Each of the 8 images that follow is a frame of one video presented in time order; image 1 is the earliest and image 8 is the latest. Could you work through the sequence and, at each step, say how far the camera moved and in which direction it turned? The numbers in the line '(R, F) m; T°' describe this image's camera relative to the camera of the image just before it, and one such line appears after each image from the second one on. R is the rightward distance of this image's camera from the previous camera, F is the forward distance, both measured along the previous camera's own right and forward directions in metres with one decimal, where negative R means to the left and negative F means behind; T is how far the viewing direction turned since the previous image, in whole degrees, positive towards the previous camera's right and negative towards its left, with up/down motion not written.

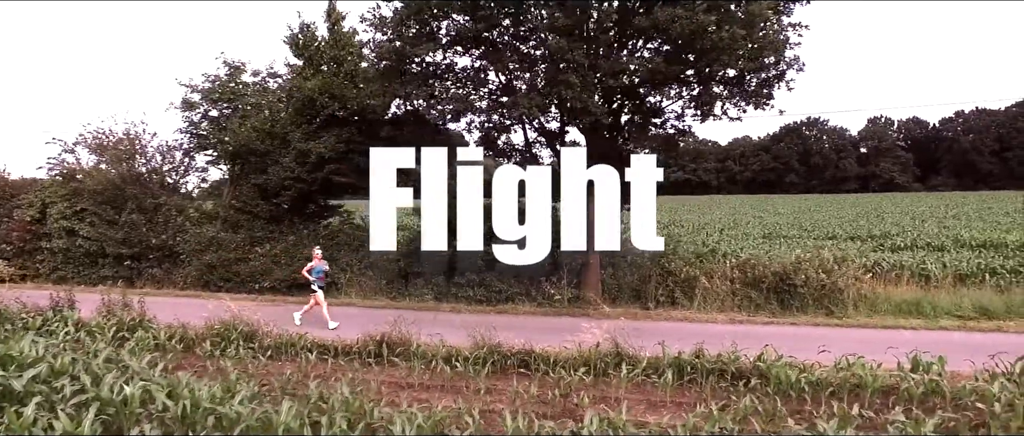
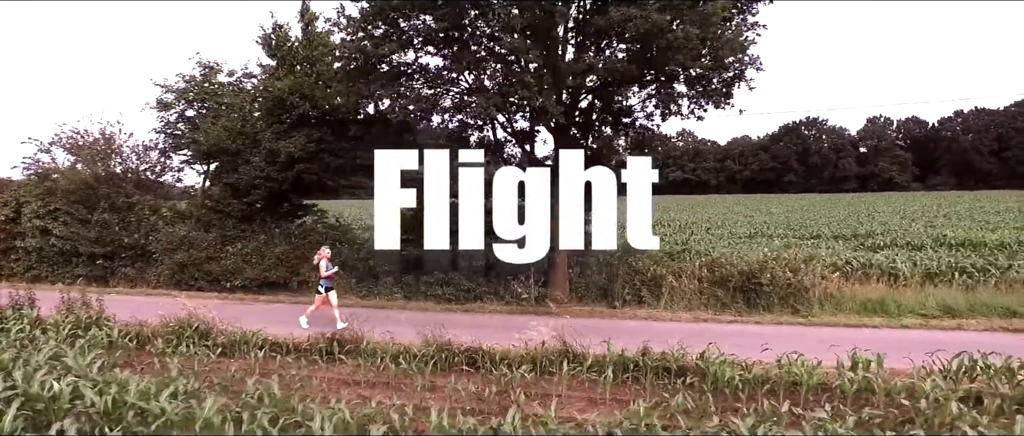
(+0.8, 0.0) m; 0°
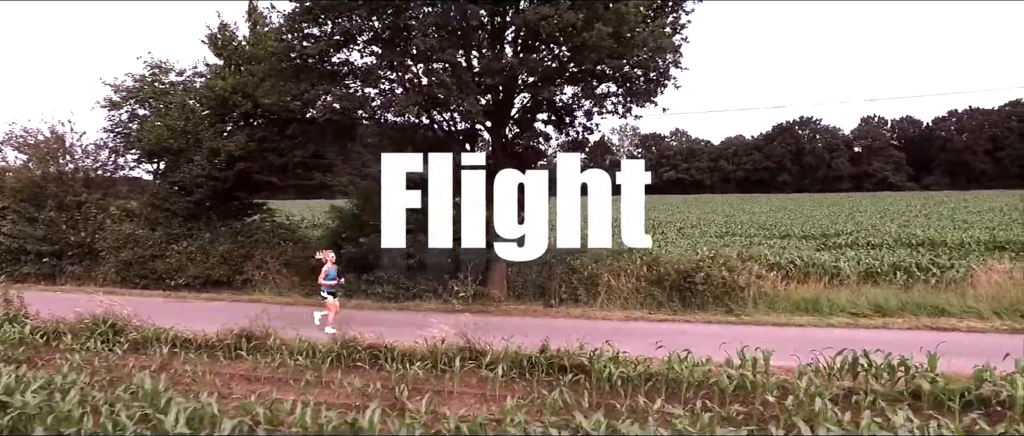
(+1.4, 0.0) m; 0°
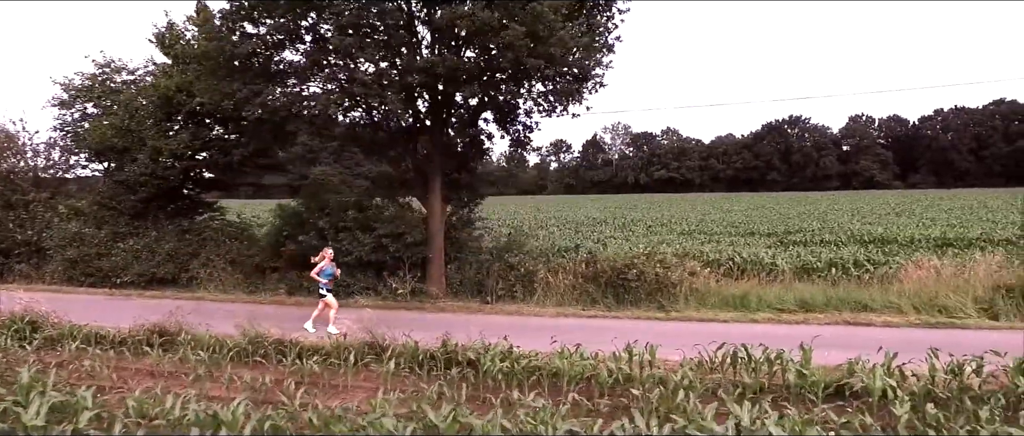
(+1.4, -0.1) m; 0°
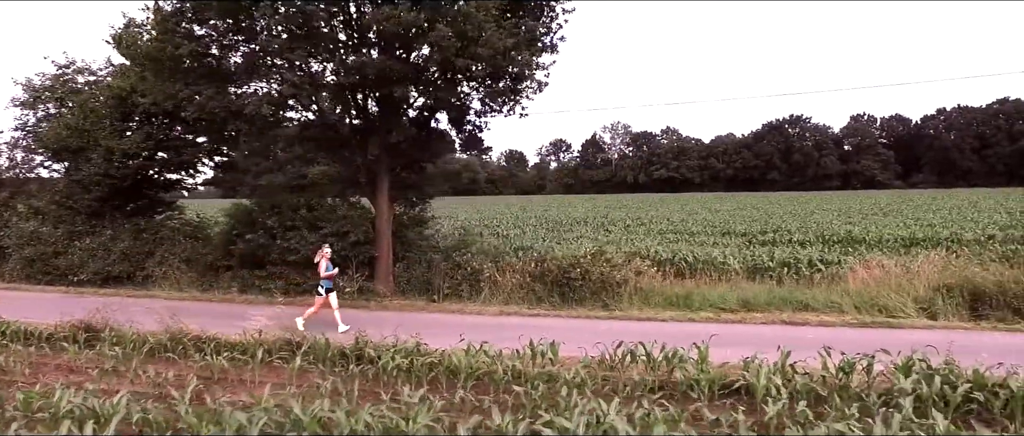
(+1.3, 0.0) m; -1°
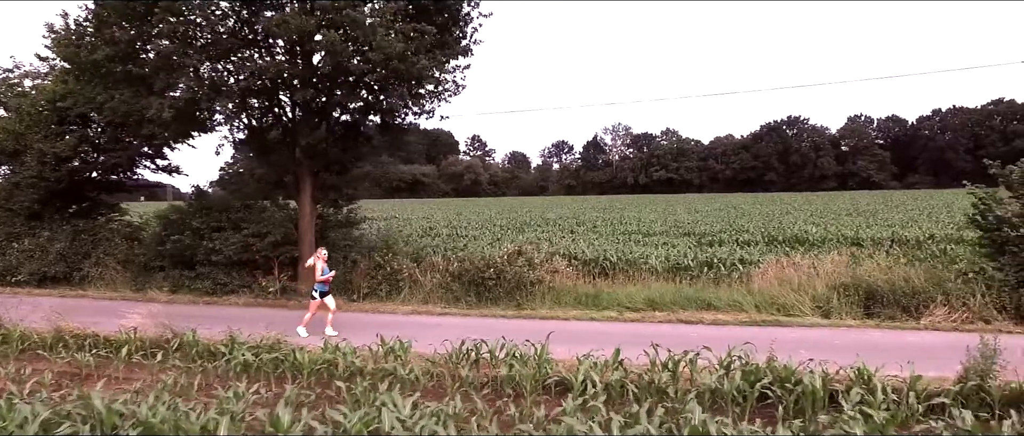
(+2.1, -0.2) m; -1°
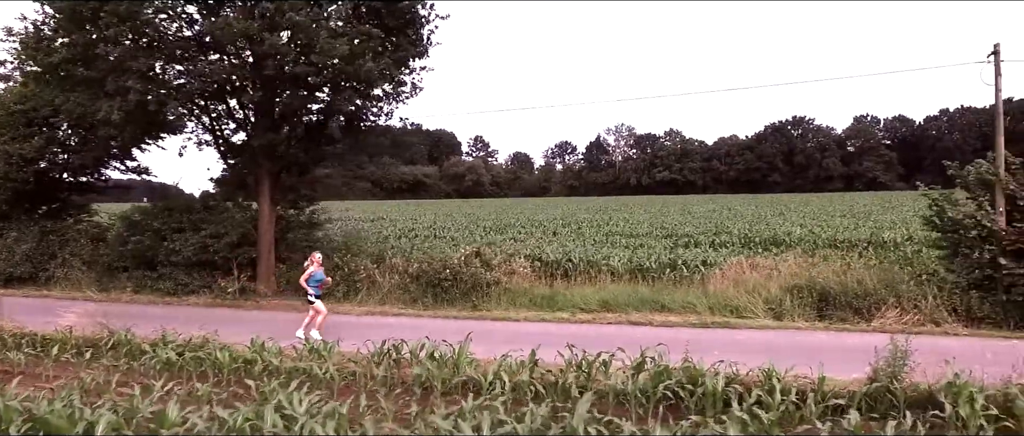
(+1.1, +0.1) m; -1°
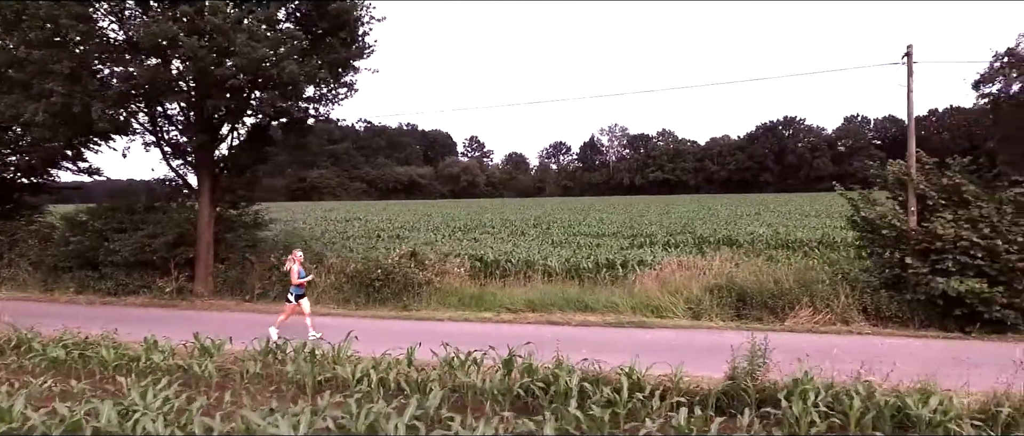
(+1.5, -0.1) m; 0°
